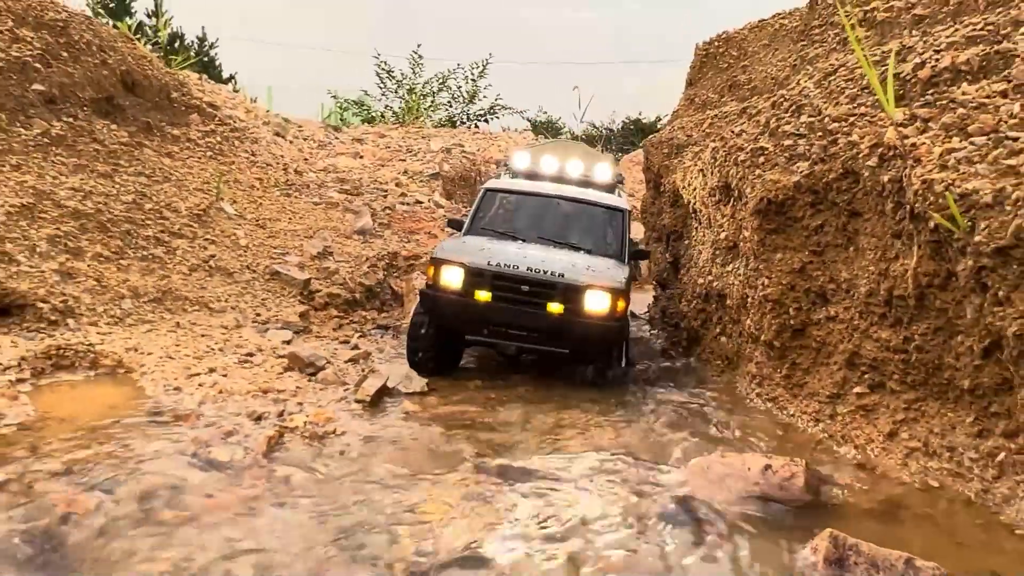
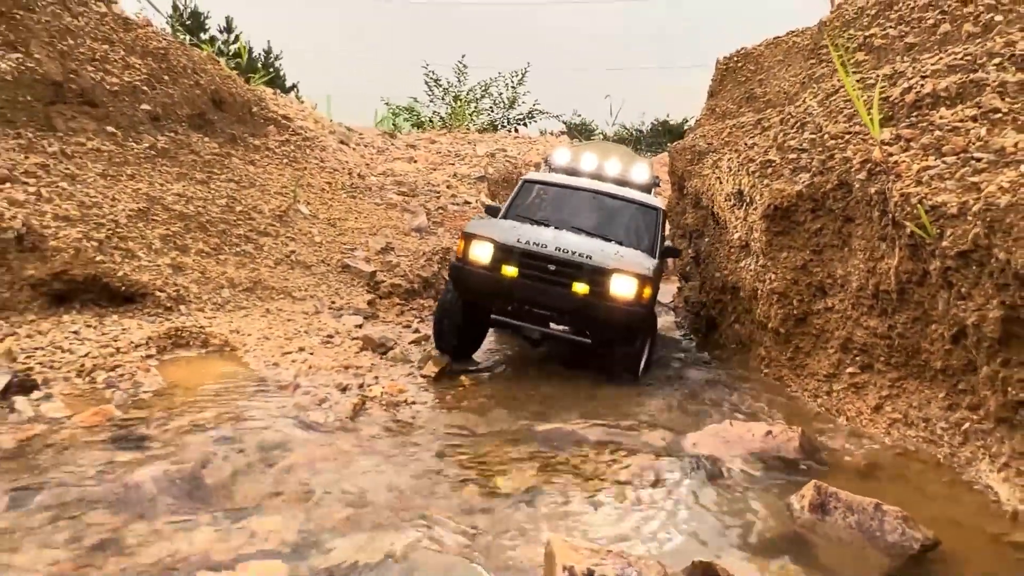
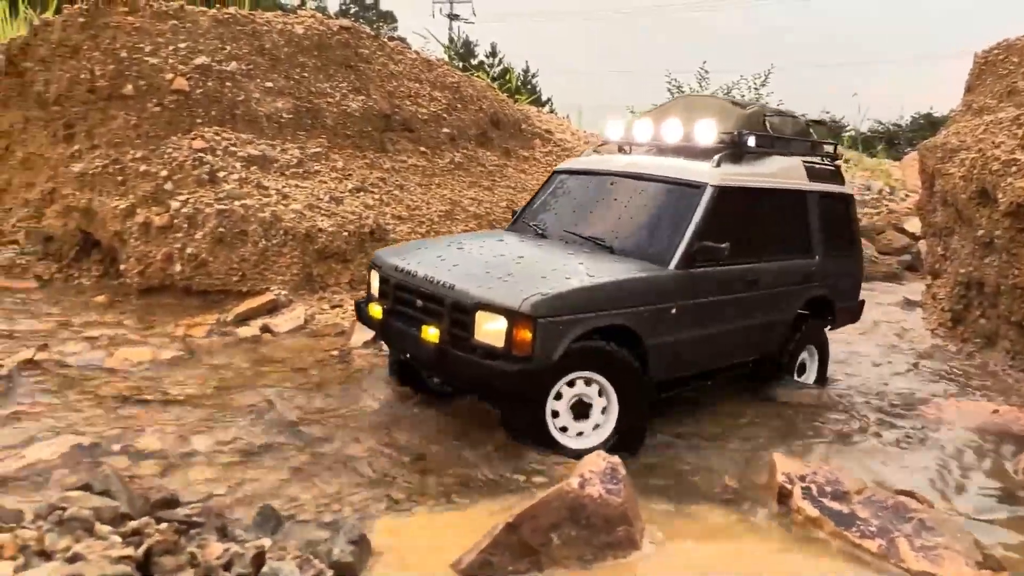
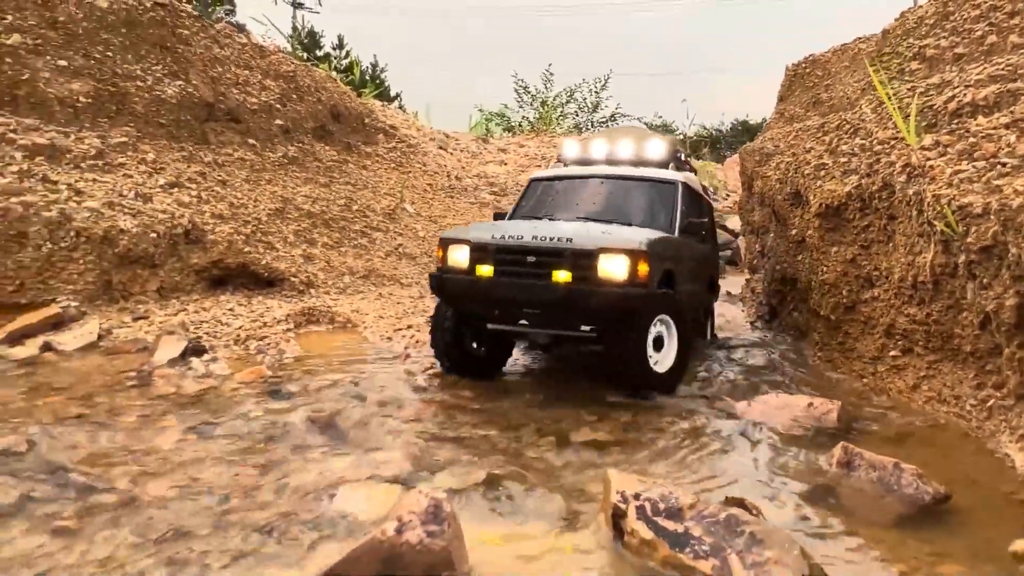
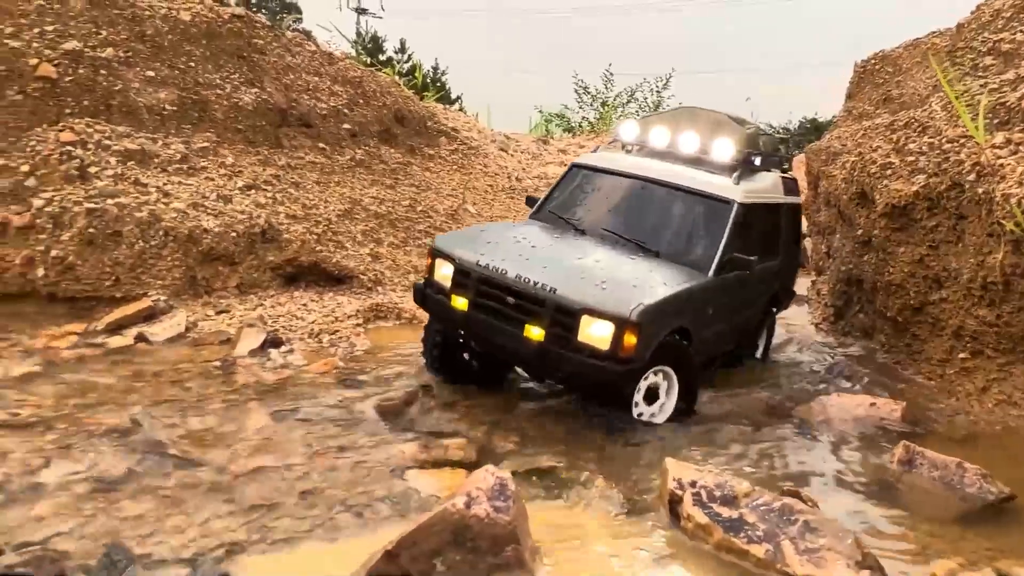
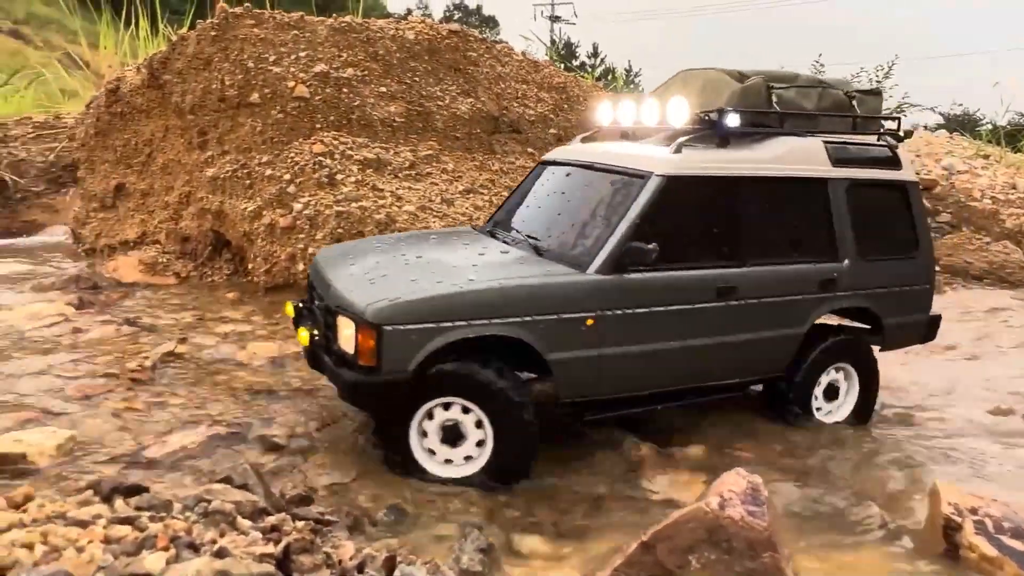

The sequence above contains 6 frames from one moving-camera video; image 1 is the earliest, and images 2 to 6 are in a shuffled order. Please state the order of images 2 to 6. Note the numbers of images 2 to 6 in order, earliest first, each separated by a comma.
2, 4, 5, 3, 6
